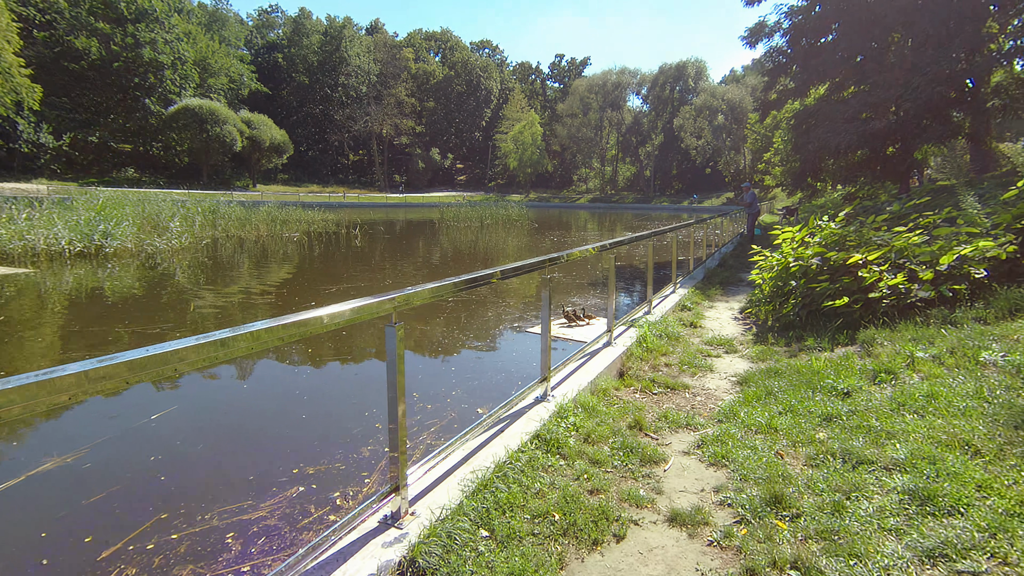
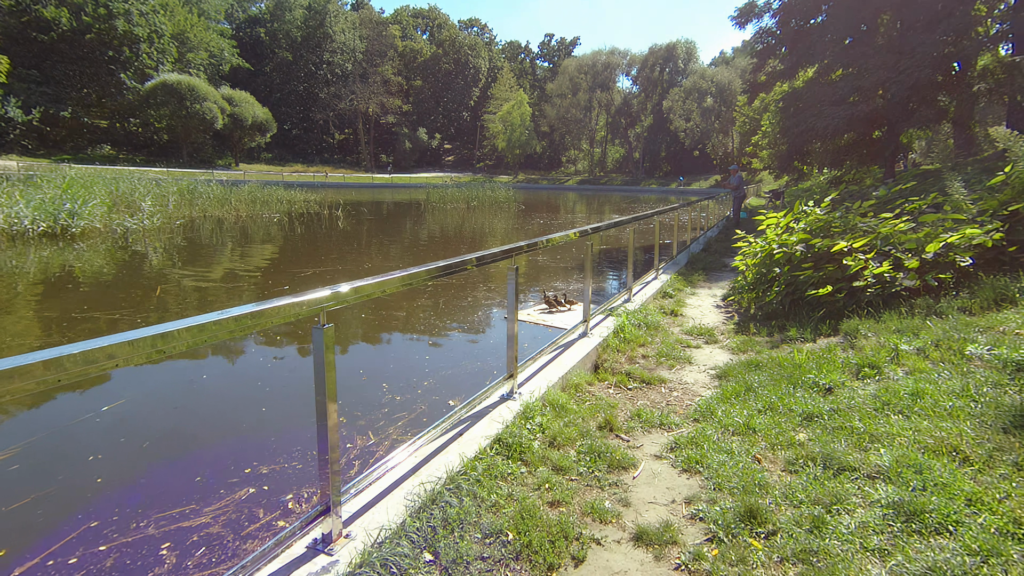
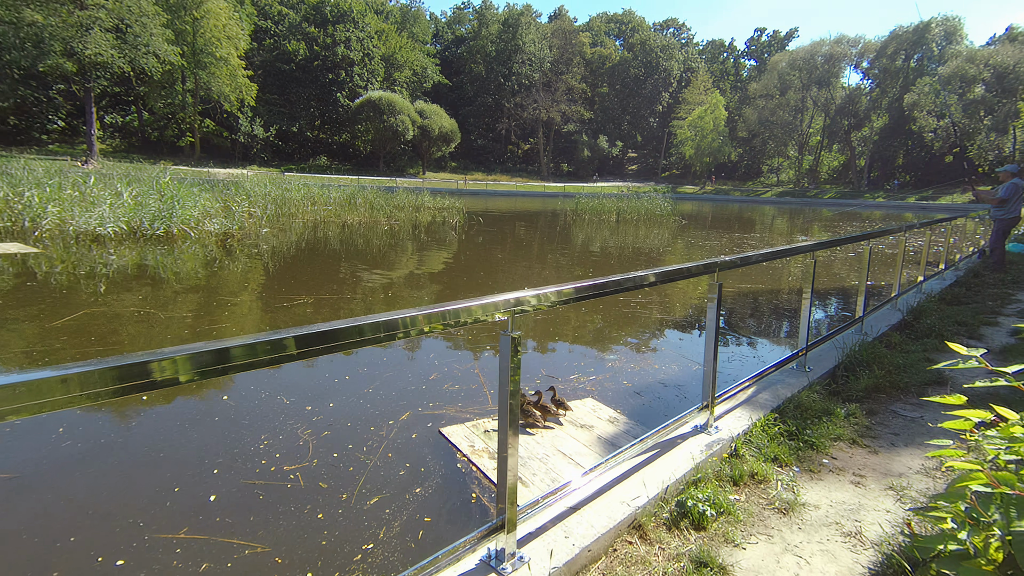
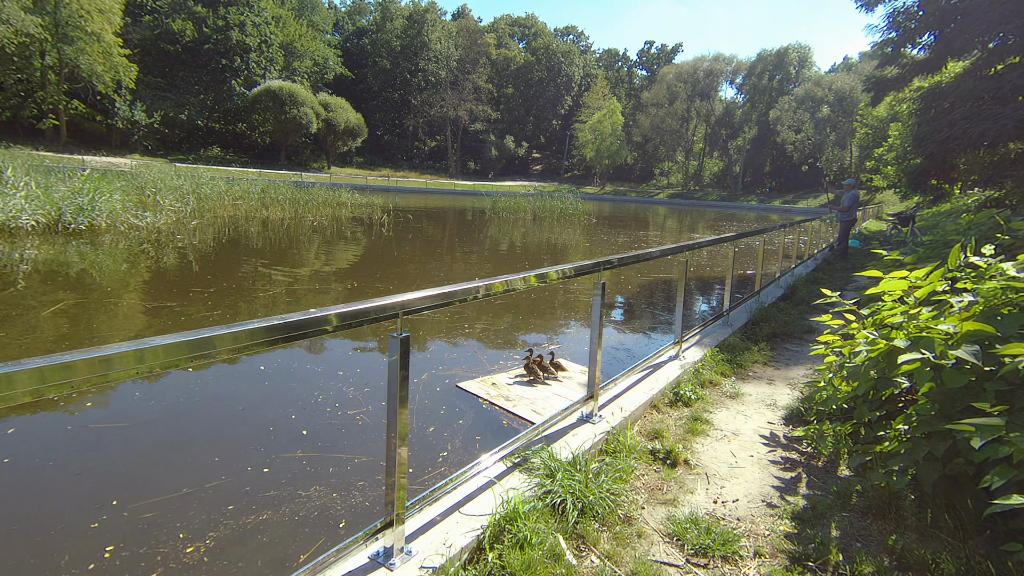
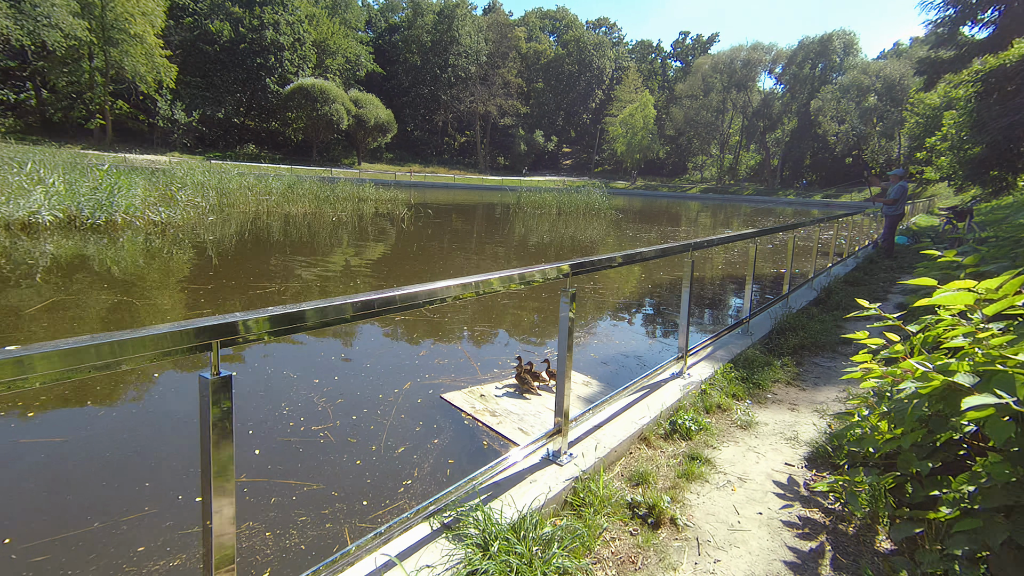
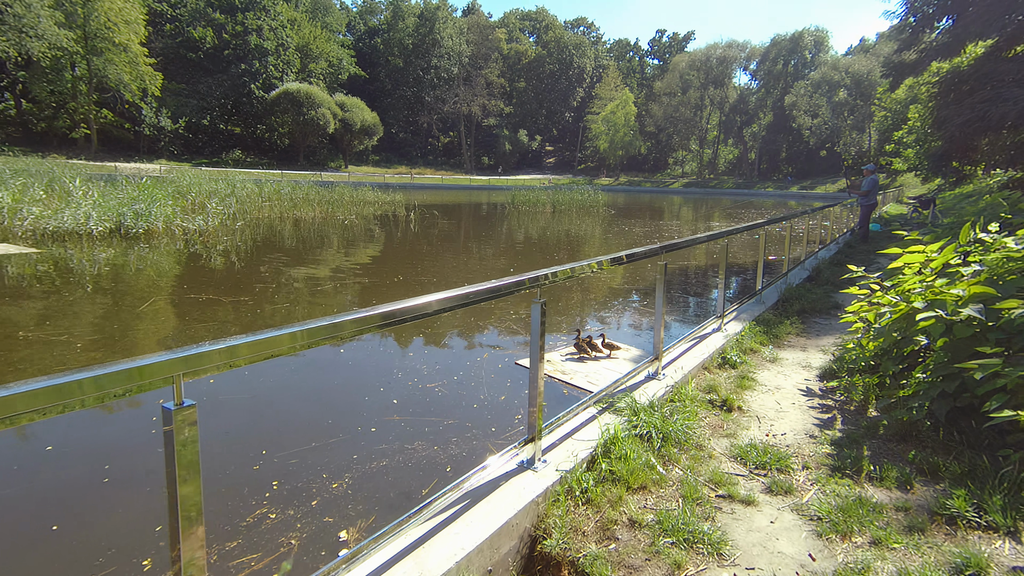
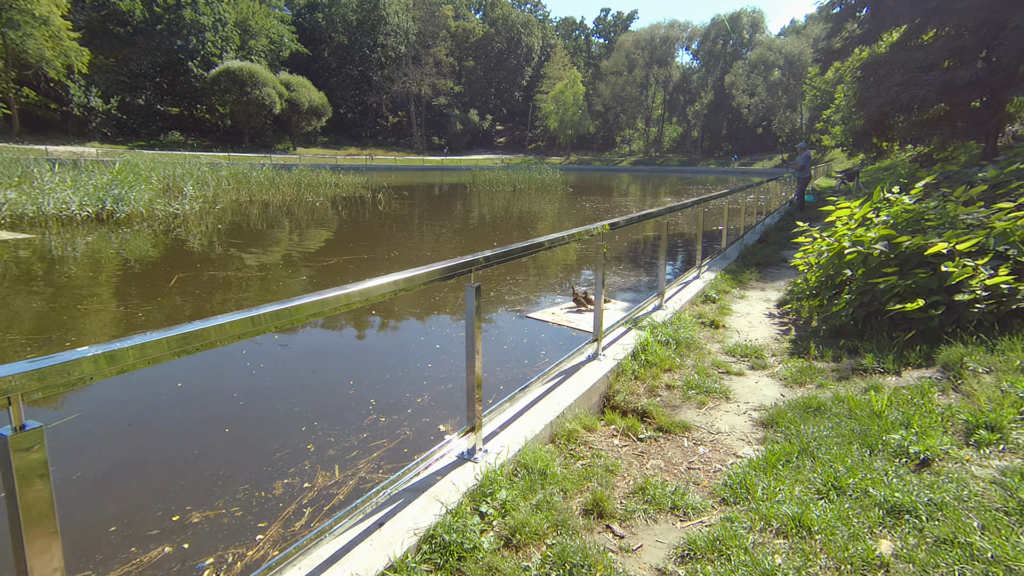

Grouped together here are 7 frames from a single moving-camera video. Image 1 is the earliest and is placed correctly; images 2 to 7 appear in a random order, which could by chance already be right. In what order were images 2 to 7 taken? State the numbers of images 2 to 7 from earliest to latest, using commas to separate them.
2, 7, 6, 4, 5, 3
